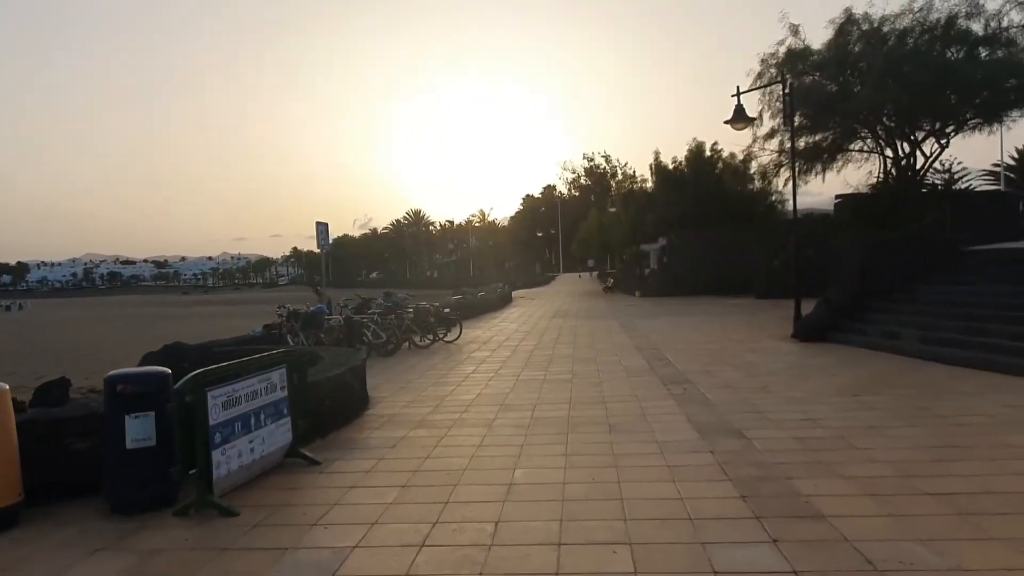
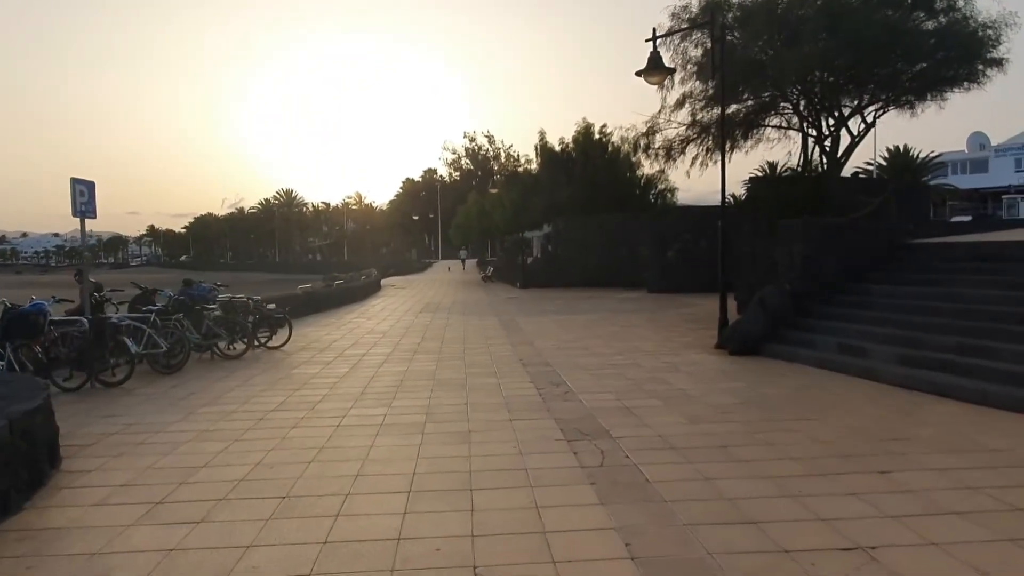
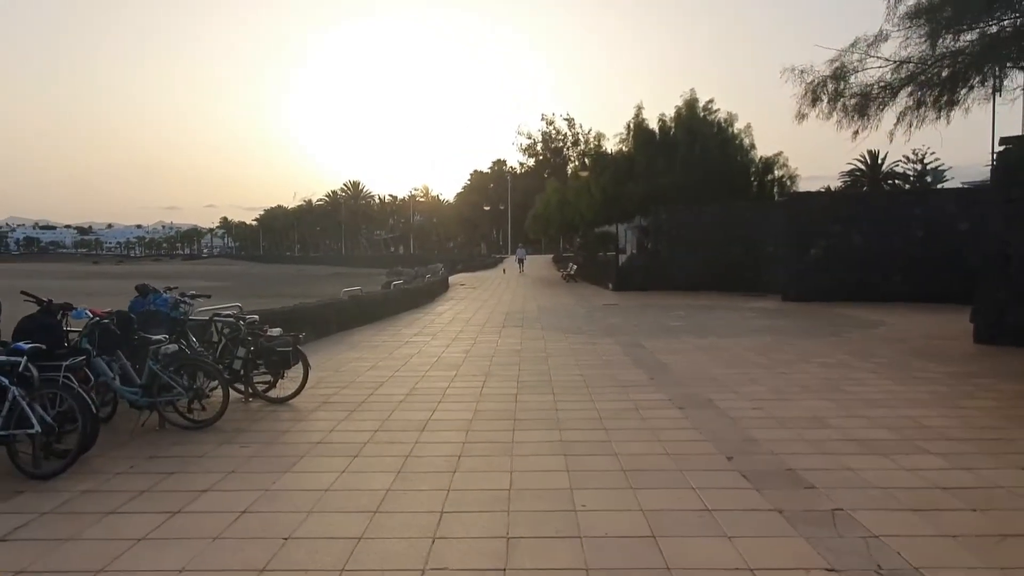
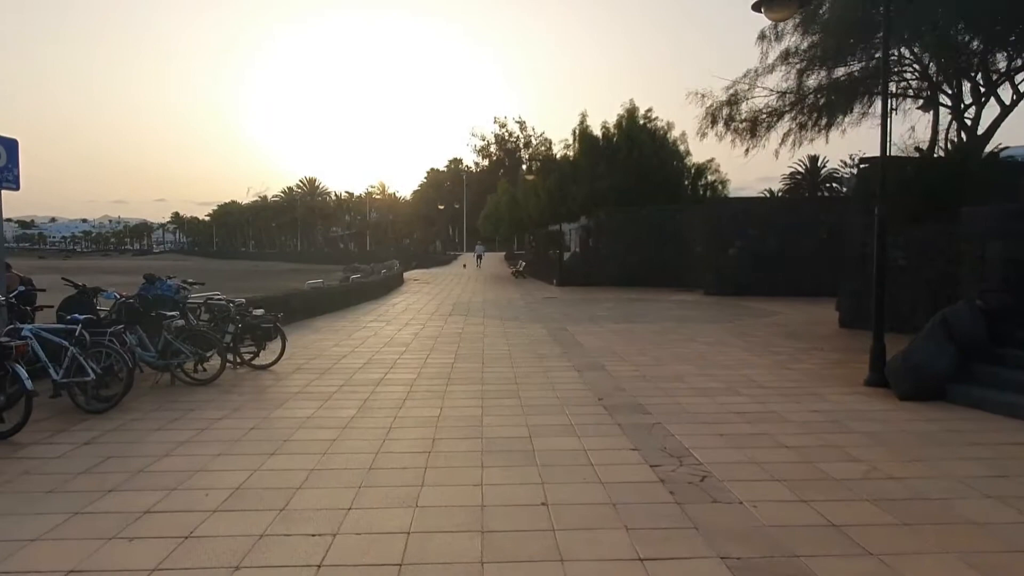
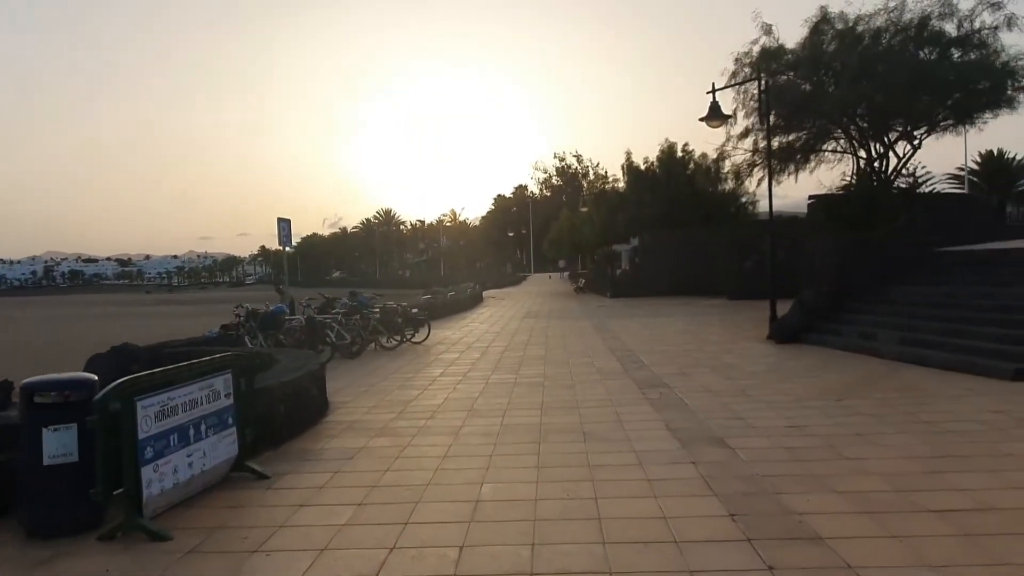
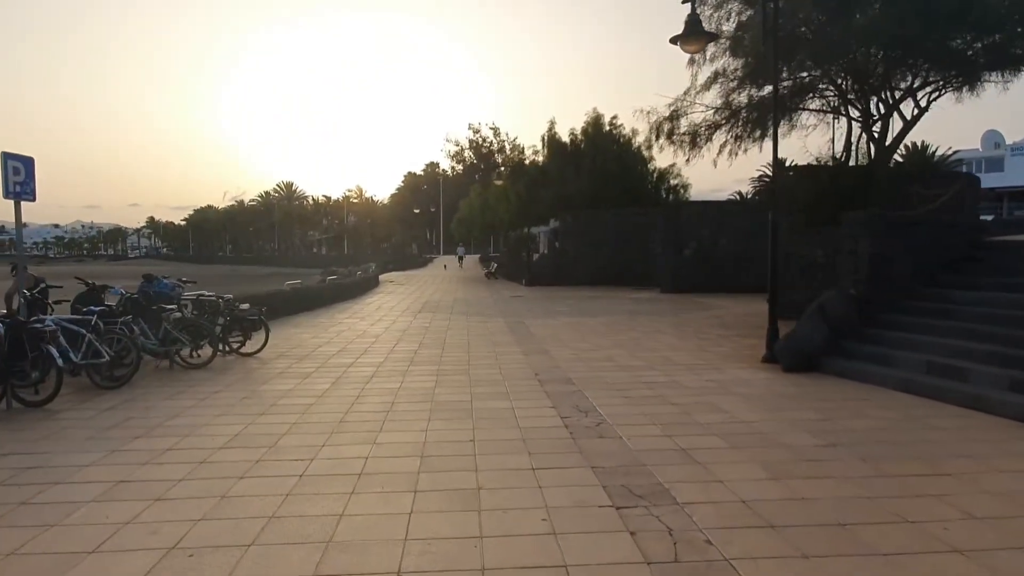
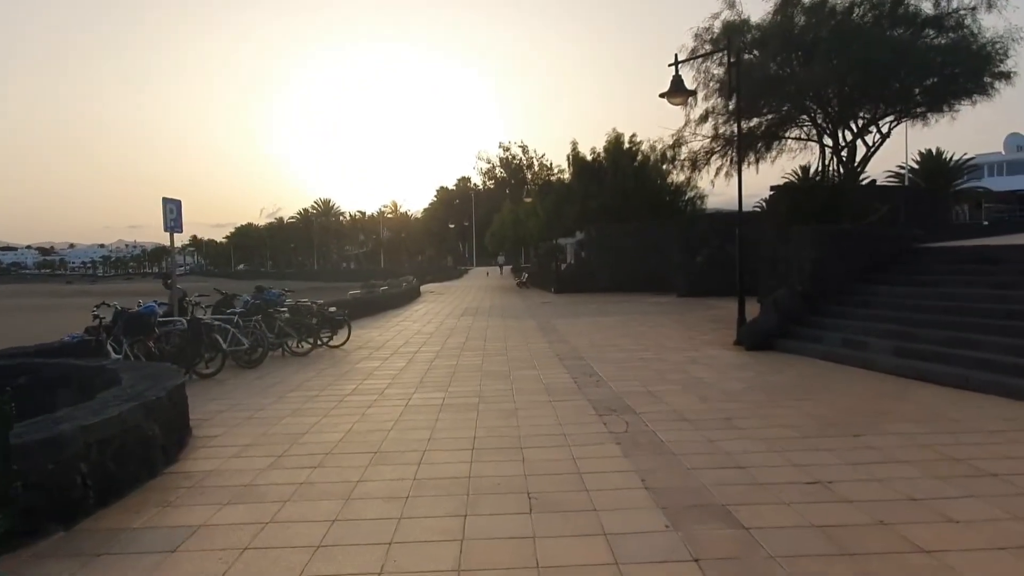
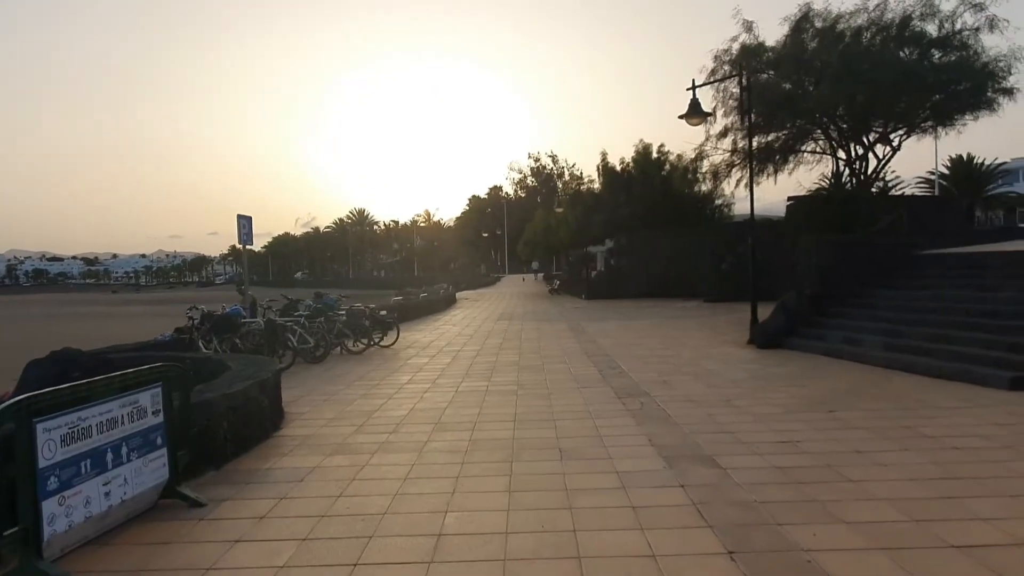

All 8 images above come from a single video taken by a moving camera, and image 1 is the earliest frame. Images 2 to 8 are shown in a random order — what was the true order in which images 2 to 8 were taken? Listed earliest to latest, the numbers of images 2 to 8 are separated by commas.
5, 8, 7, 2, 6, 4, 3
